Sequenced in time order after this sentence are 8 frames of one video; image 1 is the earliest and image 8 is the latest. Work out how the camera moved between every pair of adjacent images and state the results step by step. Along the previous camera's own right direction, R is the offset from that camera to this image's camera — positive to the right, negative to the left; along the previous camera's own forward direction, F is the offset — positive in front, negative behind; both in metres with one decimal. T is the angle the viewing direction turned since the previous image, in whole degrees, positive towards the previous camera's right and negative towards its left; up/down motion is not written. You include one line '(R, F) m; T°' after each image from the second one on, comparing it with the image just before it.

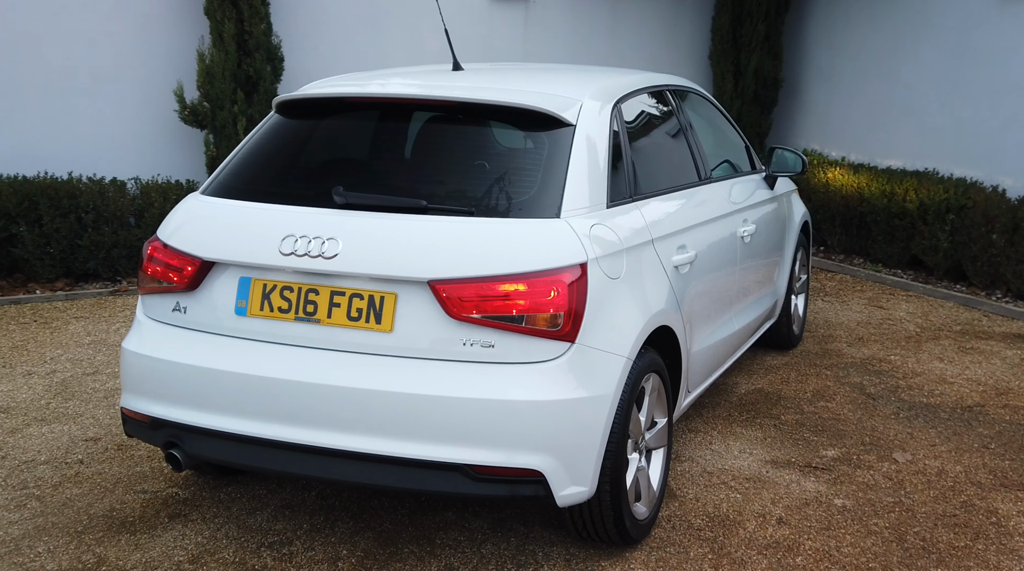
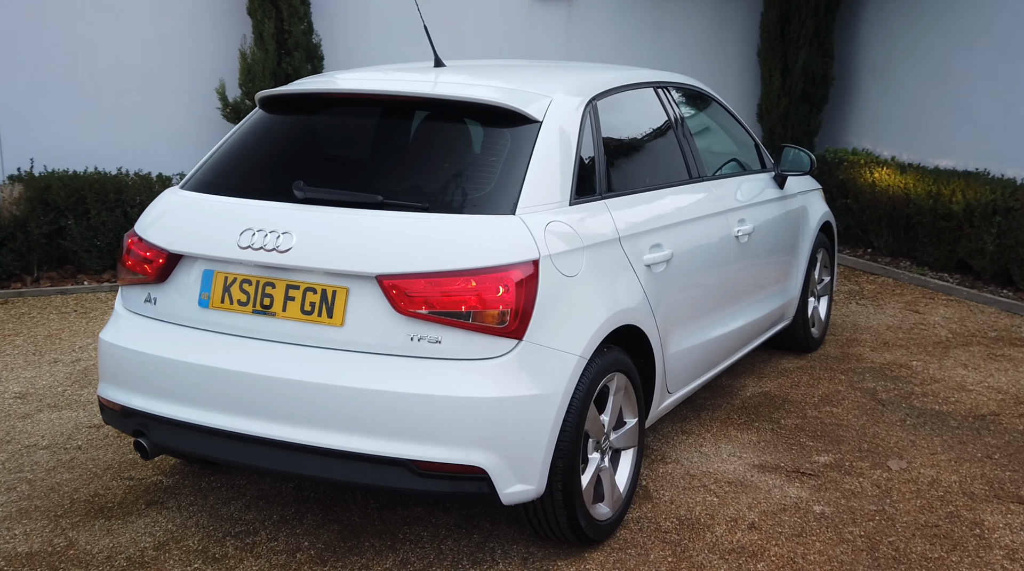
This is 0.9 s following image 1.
(+0.4, 0.0) m; -4°
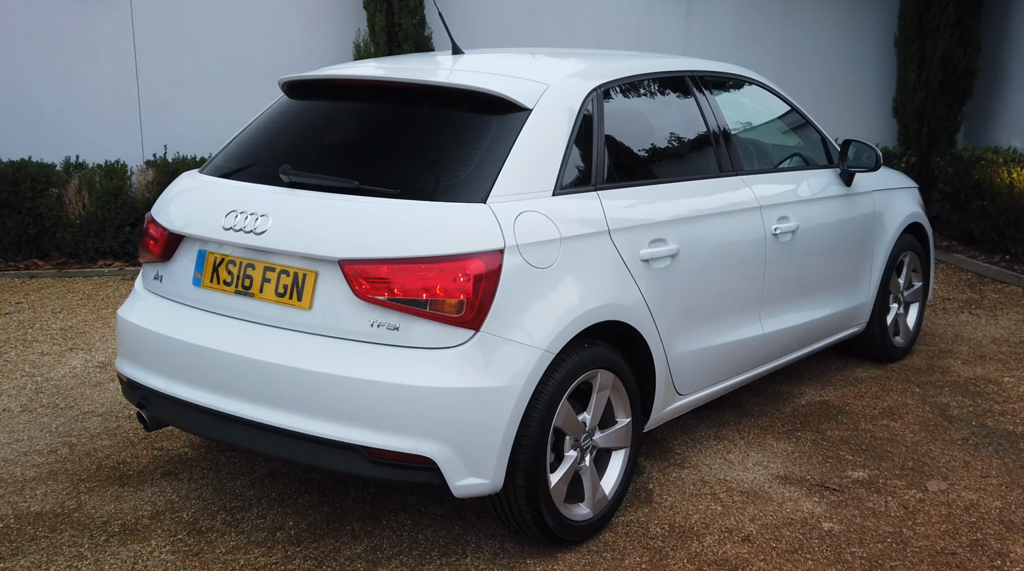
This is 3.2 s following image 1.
(+0.6, +0.1) m; -9°
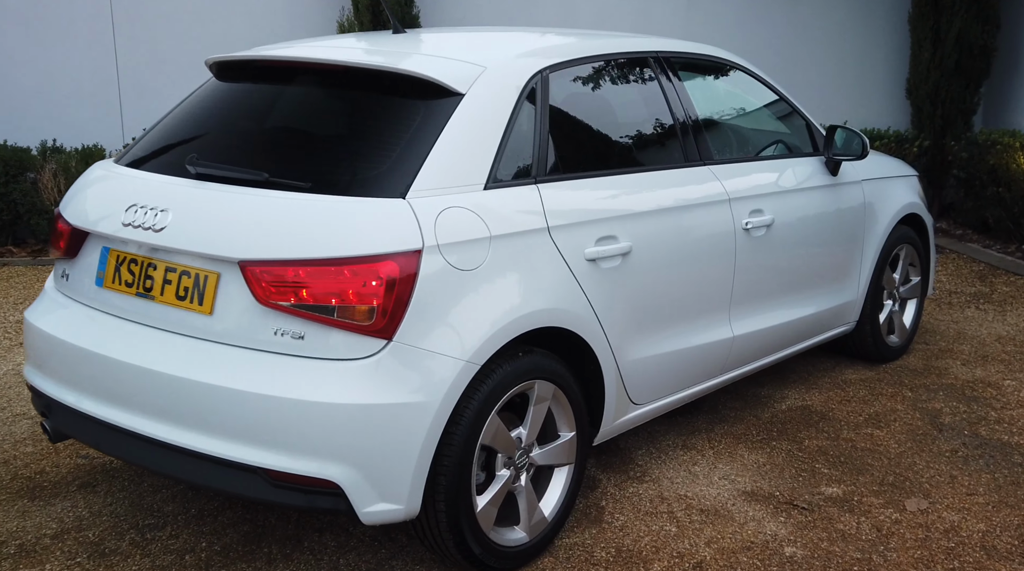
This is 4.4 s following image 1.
(+0.3, +0.3) m; -1°
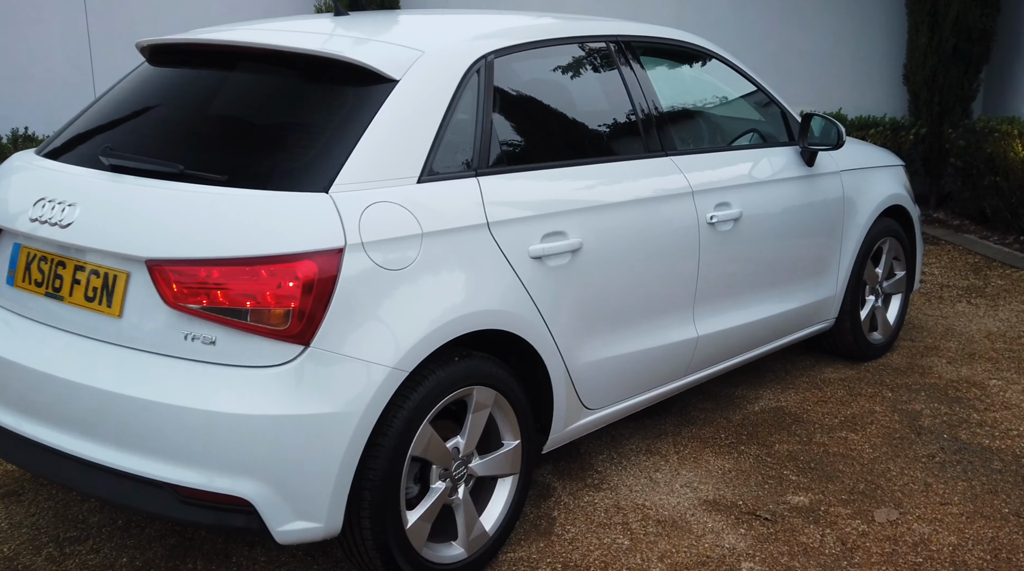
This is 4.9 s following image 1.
(+0.2, +0.2) m; 0°
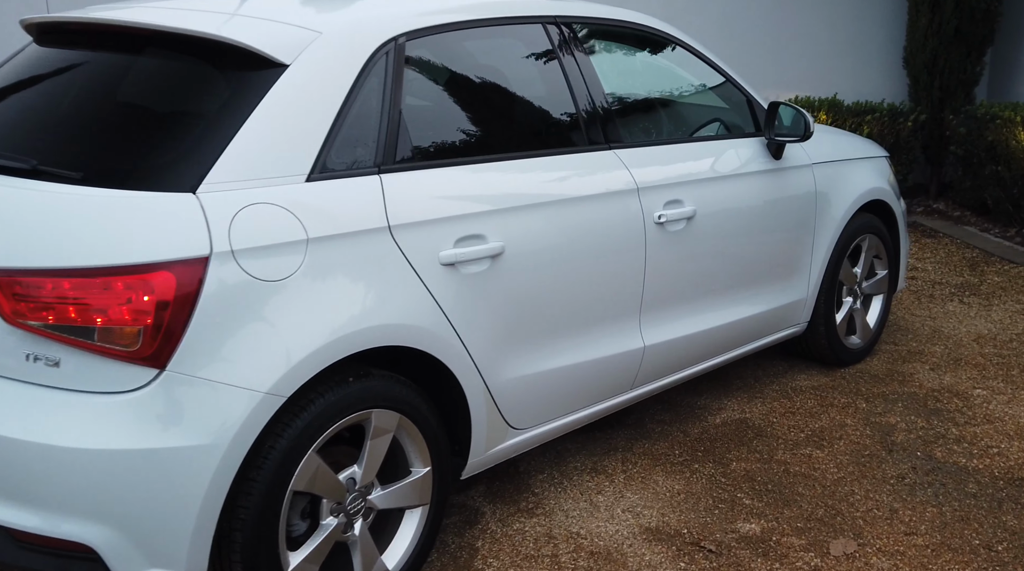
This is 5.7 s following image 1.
(+0.3, +0.3) m; -1°
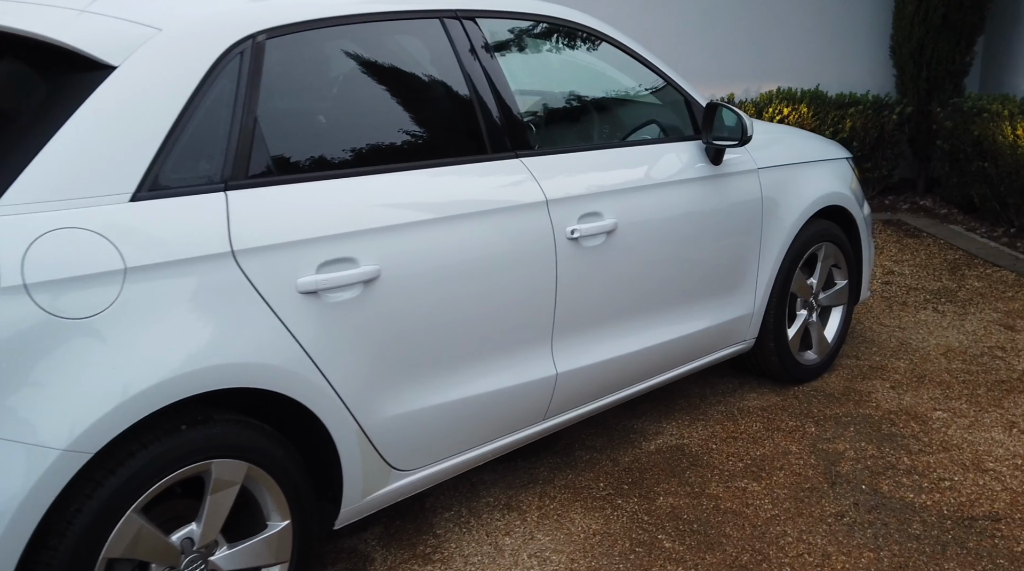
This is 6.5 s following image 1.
(+0.3, +0.3) m; 0°
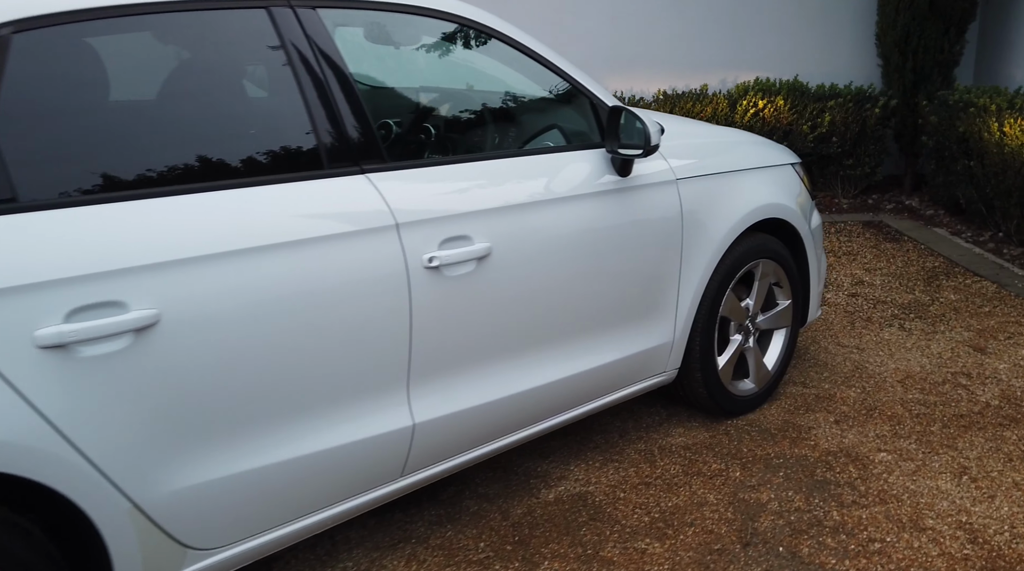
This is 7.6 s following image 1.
(+0.4, +0.4) m; -1°
